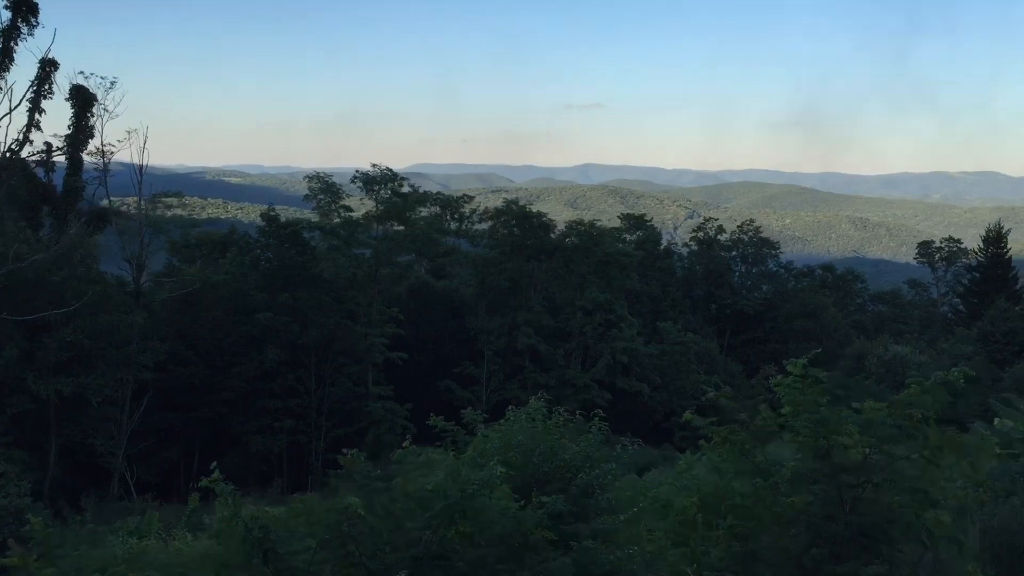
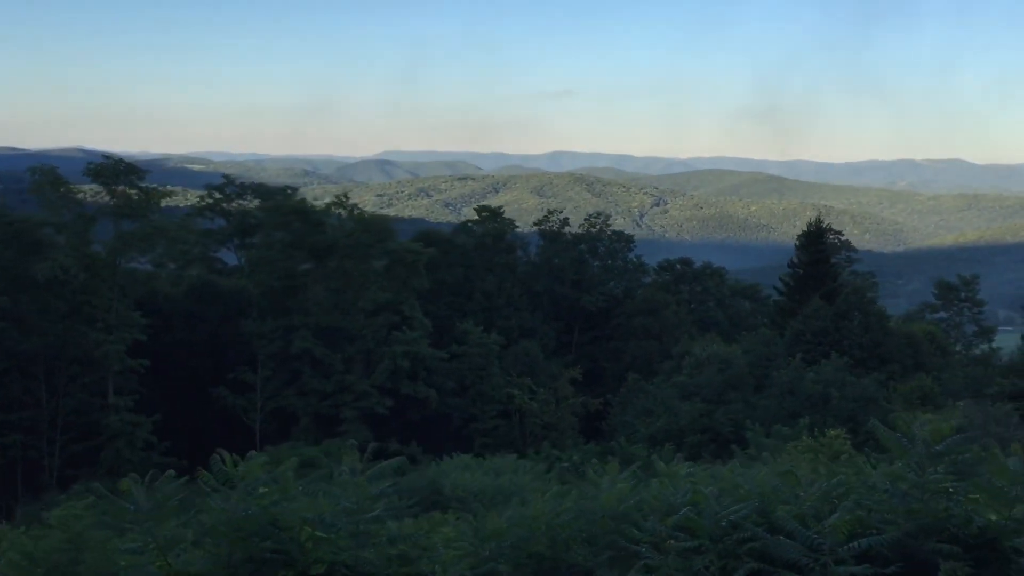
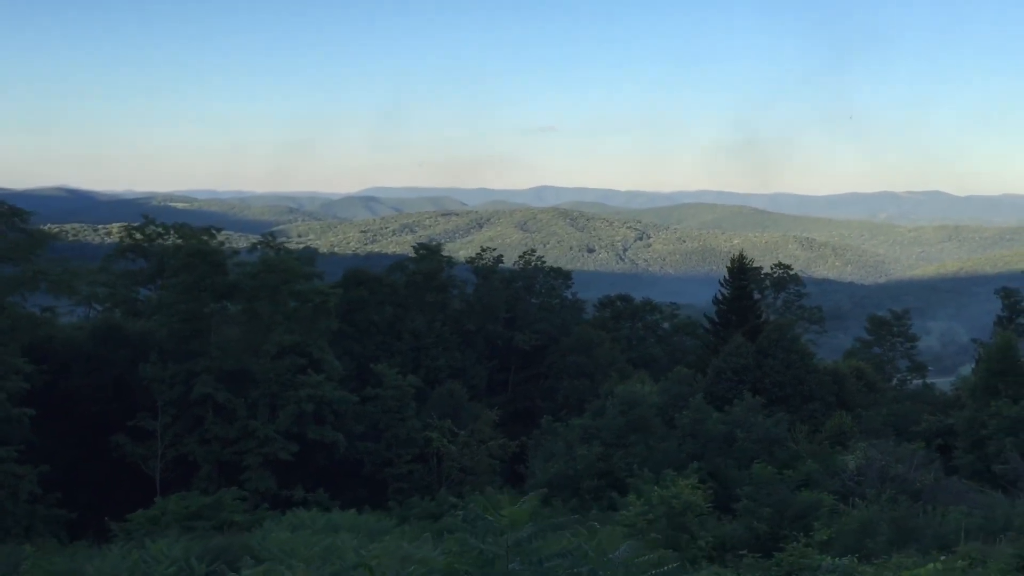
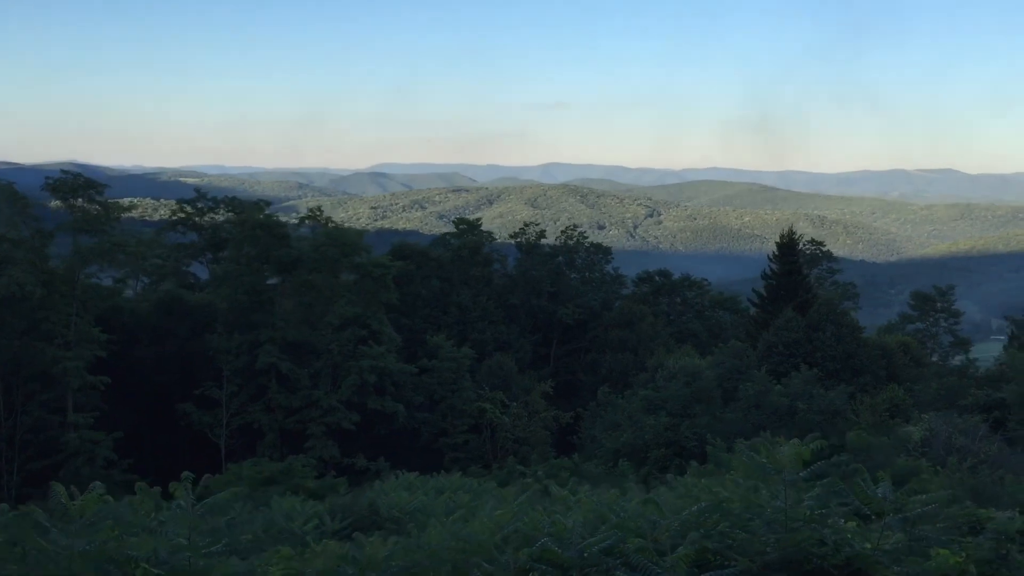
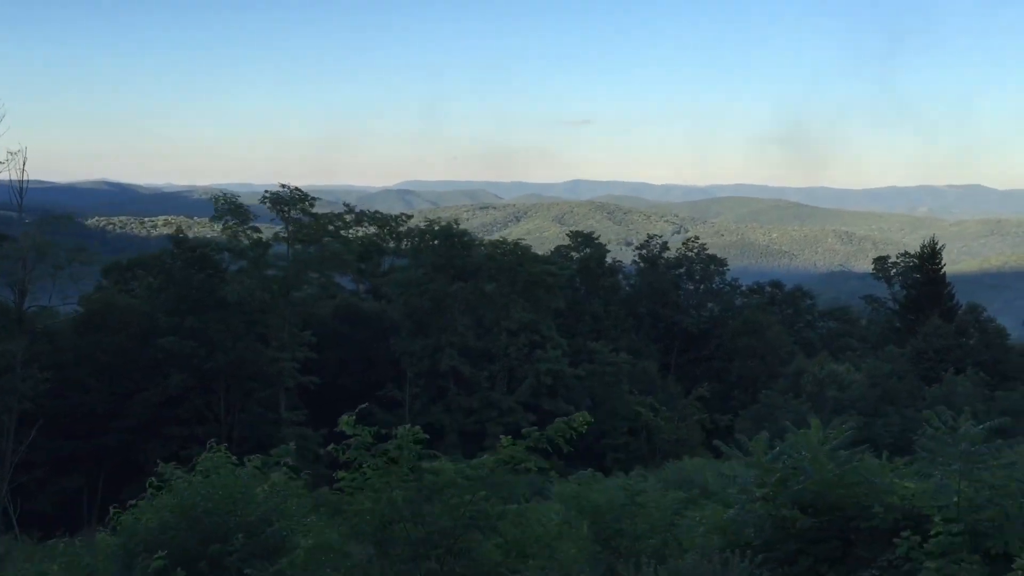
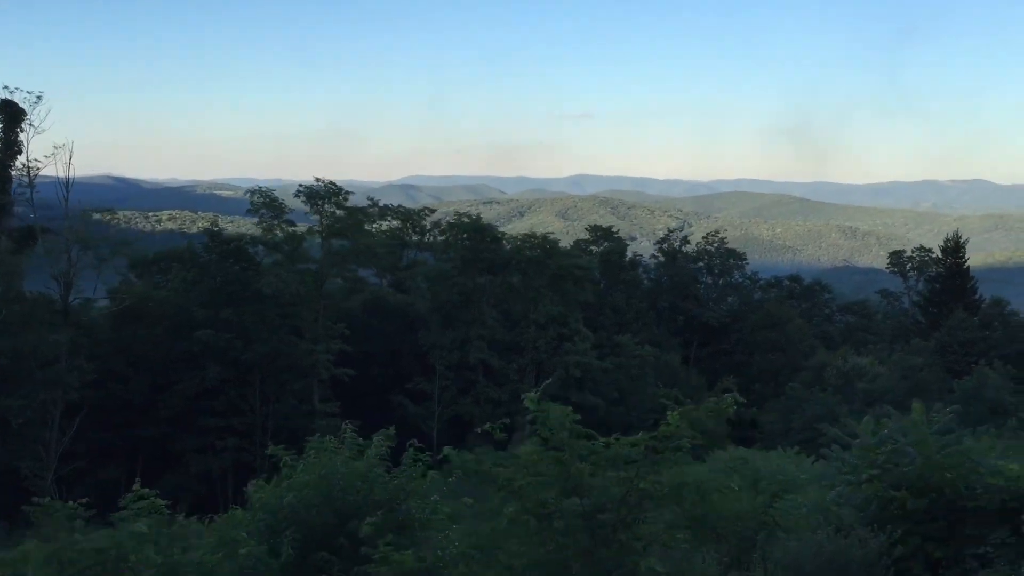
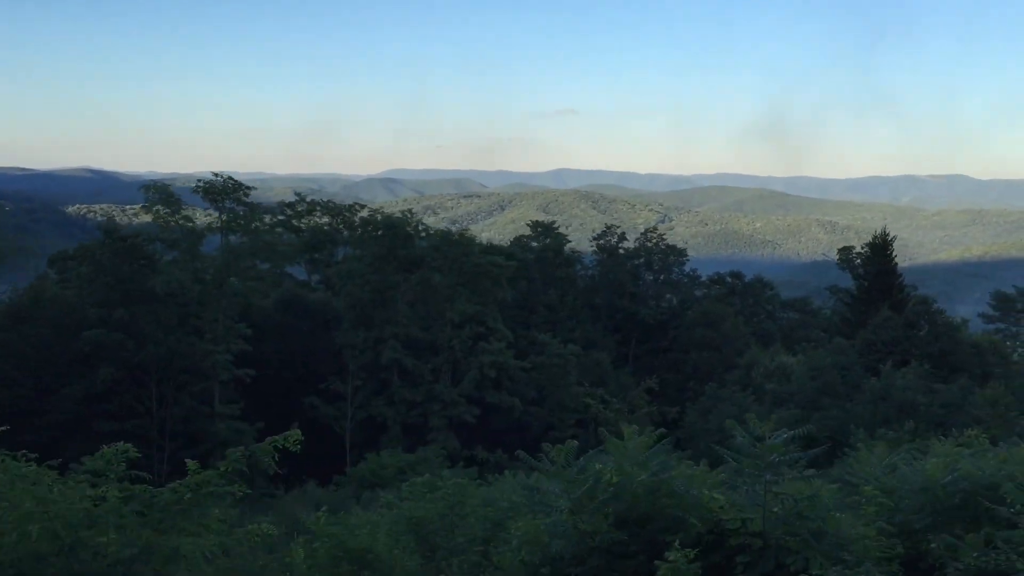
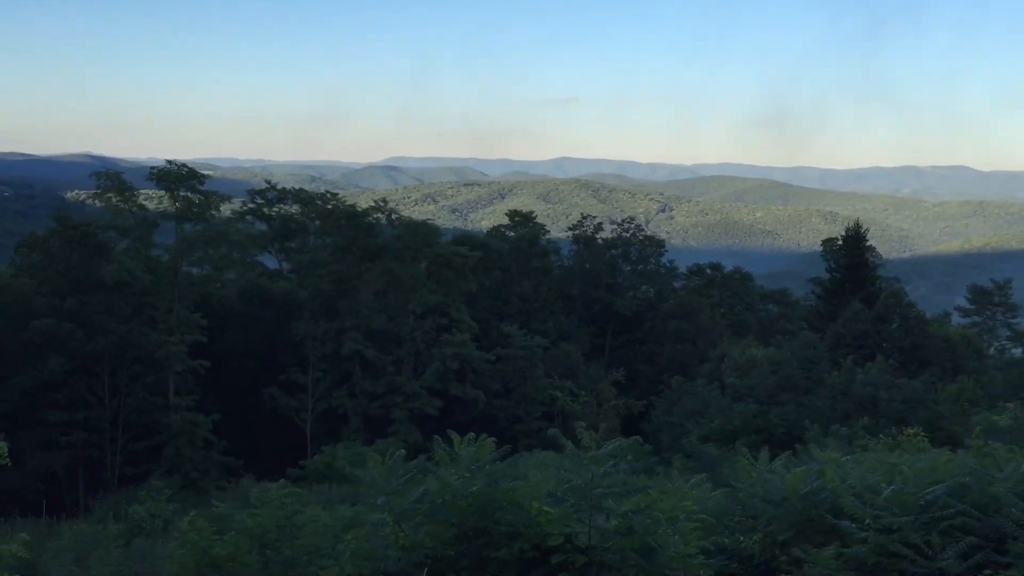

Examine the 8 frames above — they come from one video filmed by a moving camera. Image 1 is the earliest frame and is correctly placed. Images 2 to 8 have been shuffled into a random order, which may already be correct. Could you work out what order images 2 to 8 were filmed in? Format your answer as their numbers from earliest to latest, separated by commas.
6, 5, 7, 8, 2, 4, 3
